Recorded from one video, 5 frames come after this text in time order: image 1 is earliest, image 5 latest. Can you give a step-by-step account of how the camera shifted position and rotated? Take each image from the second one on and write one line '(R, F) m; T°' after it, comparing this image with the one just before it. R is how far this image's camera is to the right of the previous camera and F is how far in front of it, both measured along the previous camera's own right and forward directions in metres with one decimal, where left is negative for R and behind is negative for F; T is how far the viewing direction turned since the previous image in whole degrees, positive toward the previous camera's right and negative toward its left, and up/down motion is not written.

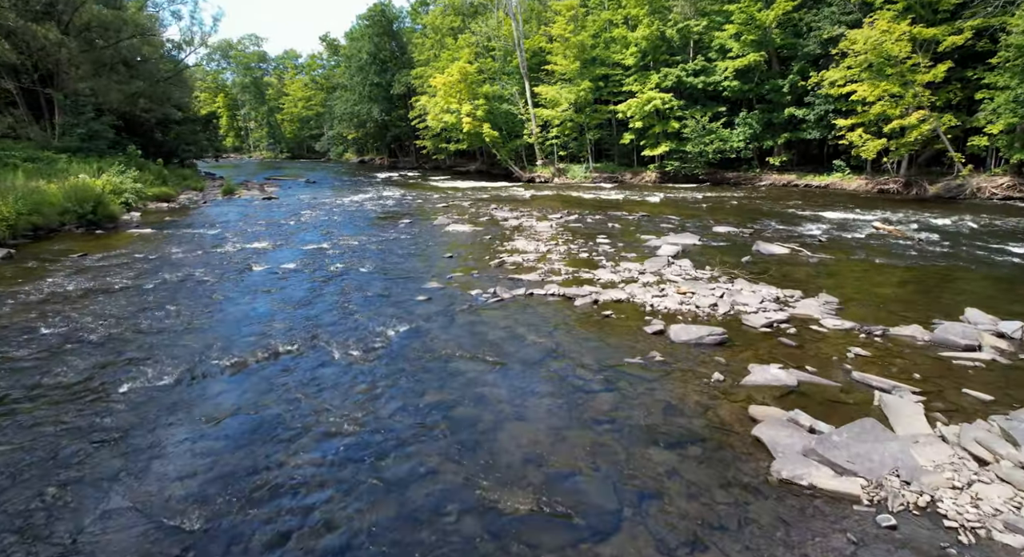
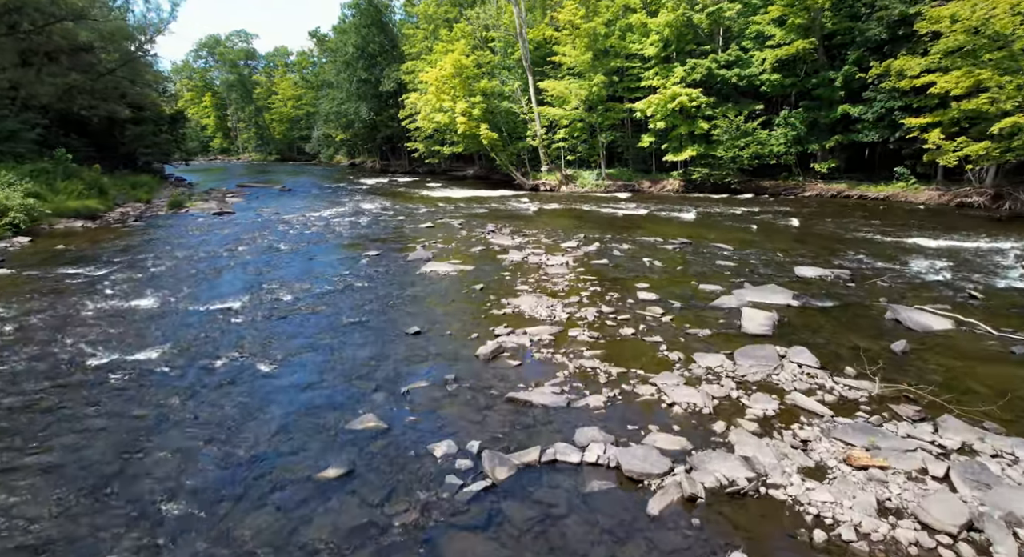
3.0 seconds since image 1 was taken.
(0.0, +4.4) m; 0°
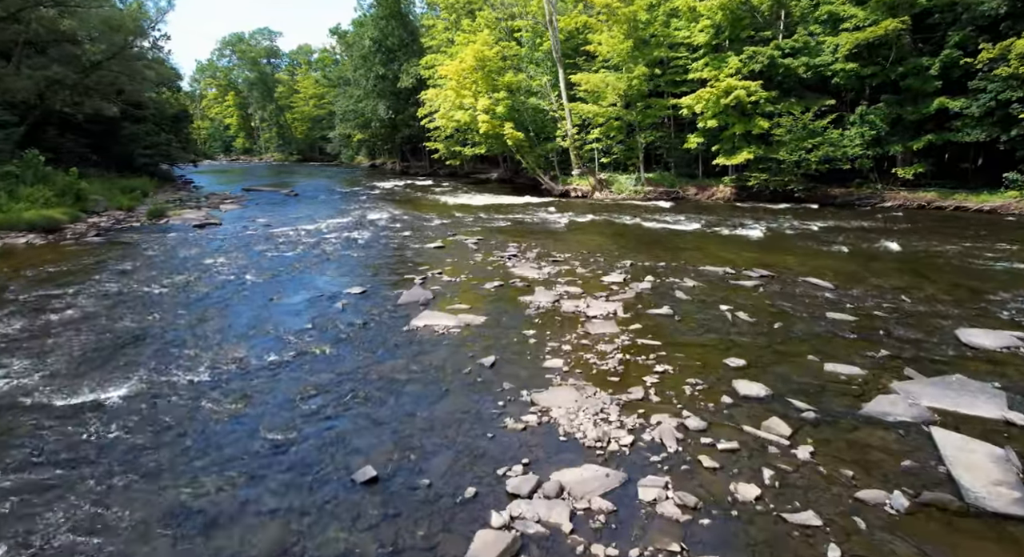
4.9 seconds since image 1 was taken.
(0.0, +3.4) m; -3°
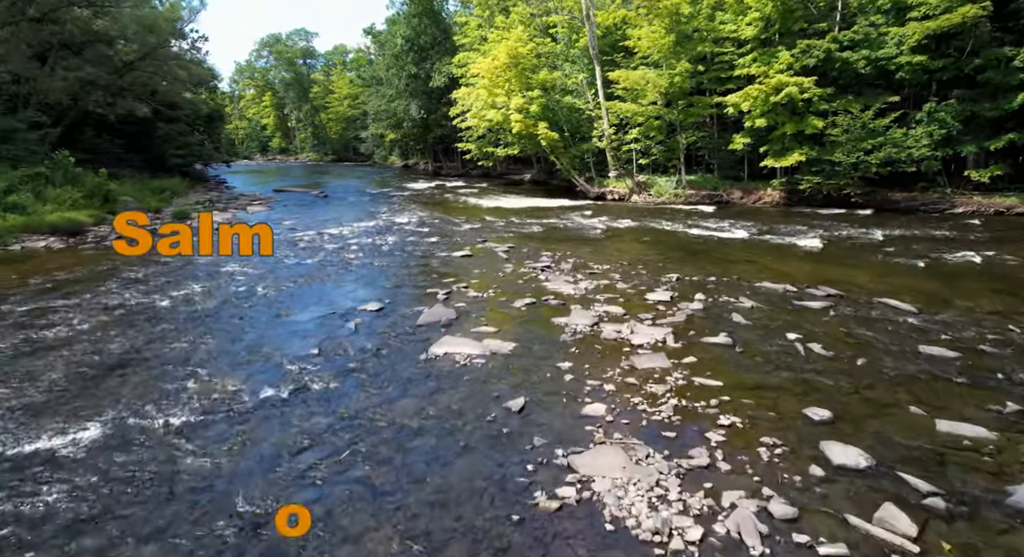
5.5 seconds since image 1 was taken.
(0.0, +1.1) m; -3°
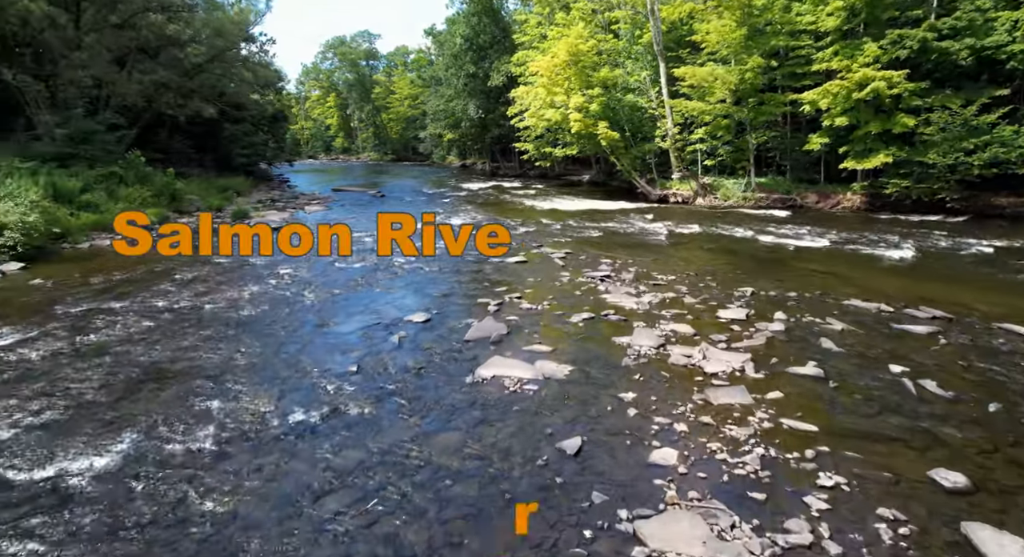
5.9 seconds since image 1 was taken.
(0.0, +0.8) m; -6°
